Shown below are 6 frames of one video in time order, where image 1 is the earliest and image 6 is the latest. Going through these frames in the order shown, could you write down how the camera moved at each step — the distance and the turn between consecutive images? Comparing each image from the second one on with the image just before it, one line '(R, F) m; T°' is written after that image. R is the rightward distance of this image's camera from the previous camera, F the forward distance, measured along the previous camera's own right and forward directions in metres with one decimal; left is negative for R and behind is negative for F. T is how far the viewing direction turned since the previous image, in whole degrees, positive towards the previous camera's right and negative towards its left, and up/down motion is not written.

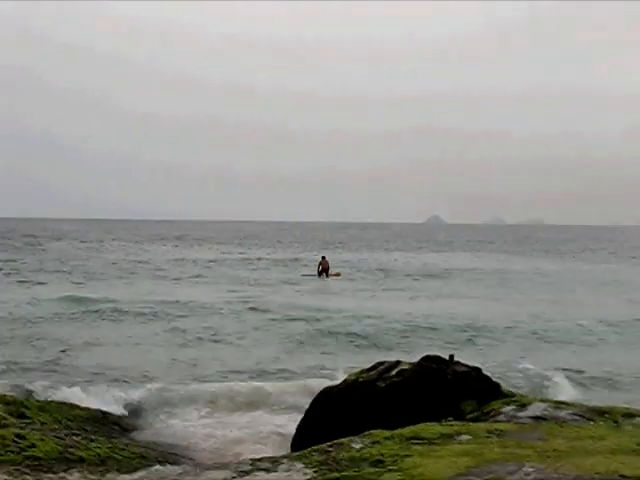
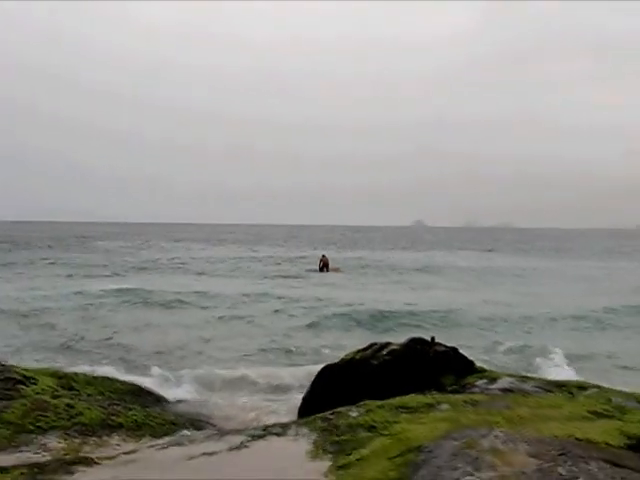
(-0.1, -1.3) m; +1°
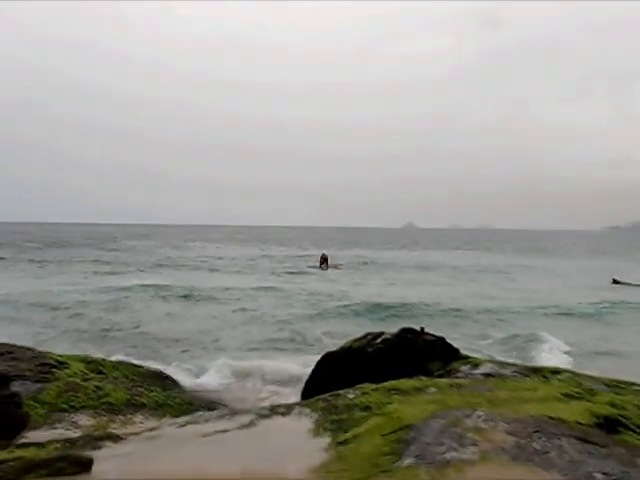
(0.0, -1.0) m; 0°
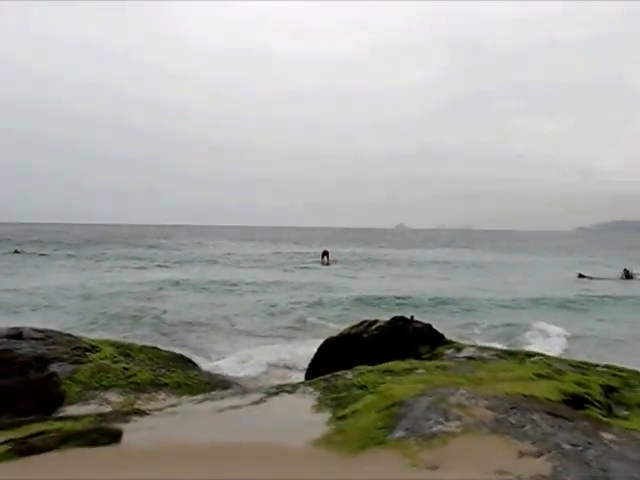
(0.0, -1.2) m; 0°
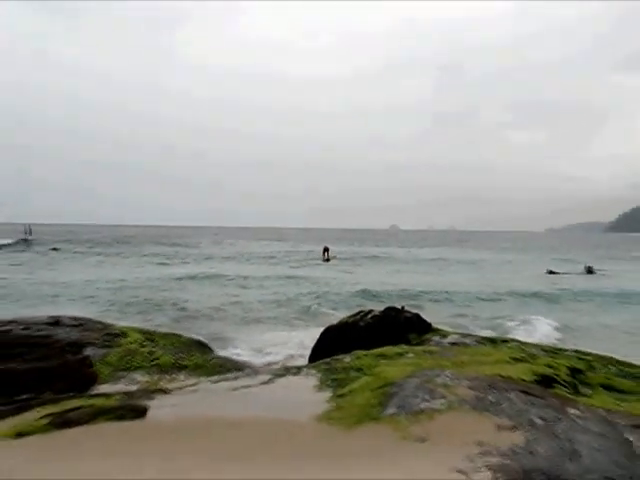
(0.0, -1.4) m; 0°
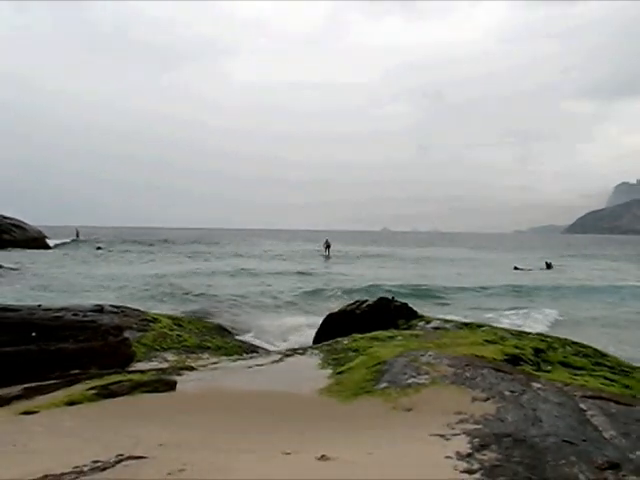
(-0.1, -2.1) m; 0°
